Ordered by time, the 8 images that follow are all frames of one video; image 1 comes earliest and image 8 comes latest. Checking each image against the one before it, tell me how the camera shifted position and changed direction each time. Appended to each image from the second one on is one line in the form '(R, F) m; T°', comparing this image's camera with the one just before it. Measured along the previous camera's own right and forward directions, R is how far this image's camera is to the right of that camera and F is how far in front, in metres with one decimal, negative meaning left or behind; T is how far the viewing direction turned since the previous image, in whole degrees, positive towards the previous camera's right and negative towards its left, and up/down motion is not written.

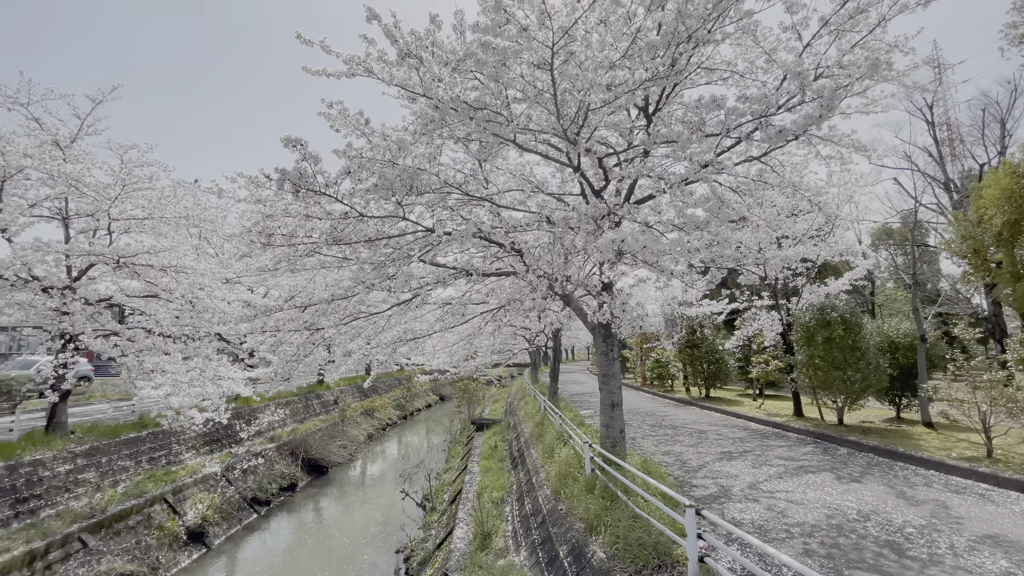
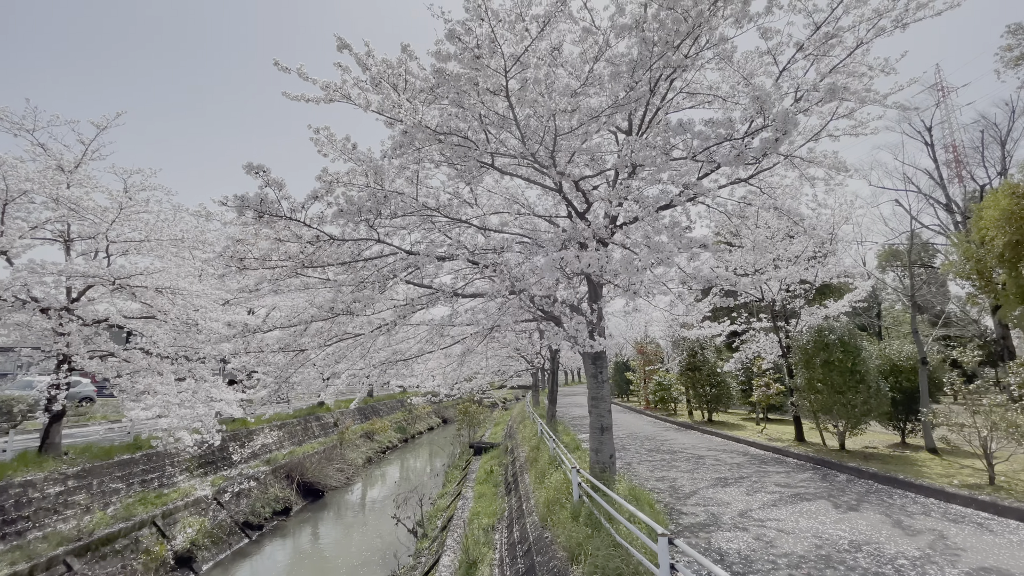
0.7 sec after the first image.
(+0.2, 0.0) m; -1°
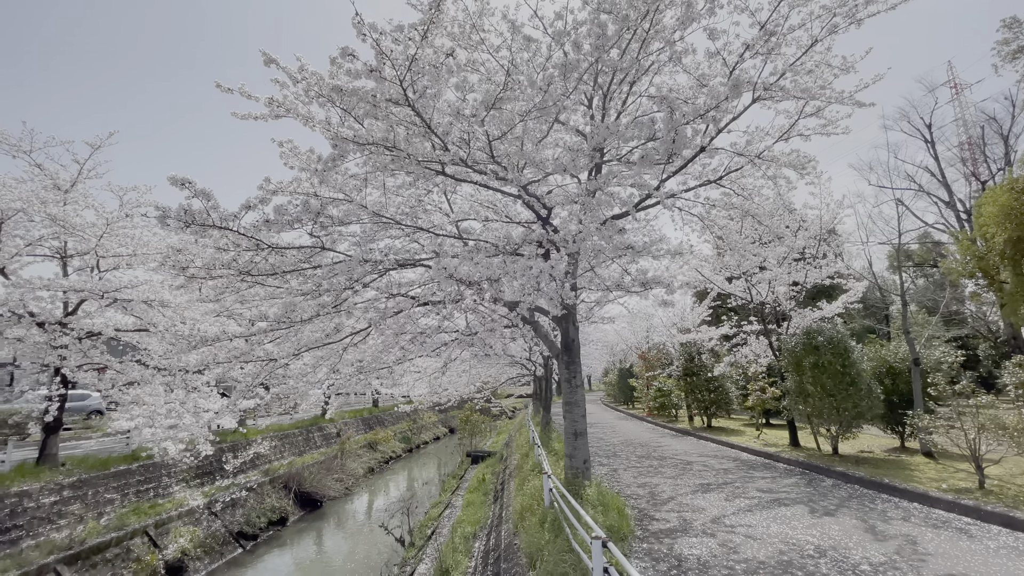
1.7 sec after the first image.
(+0.5, 0.0) m; -2°
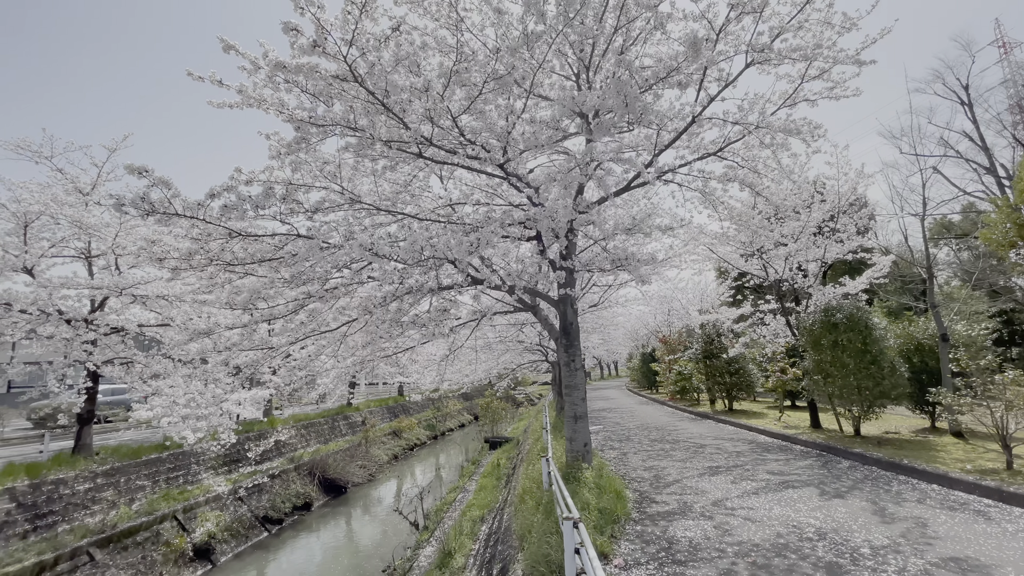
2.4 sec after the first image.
(+0.4, +0.1) m; -3°
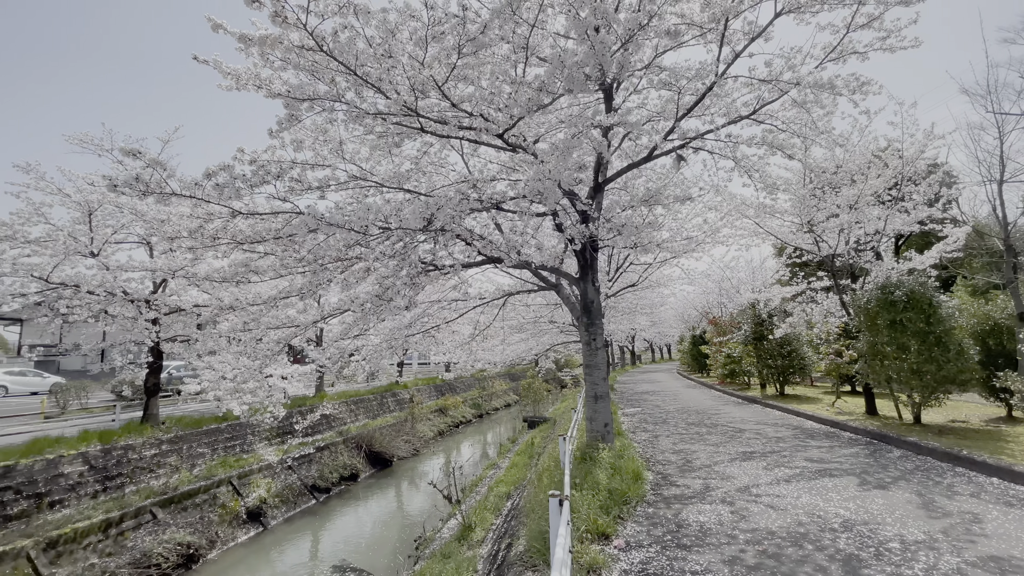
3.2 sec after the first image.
(+0.4, +0.1) m; -6°
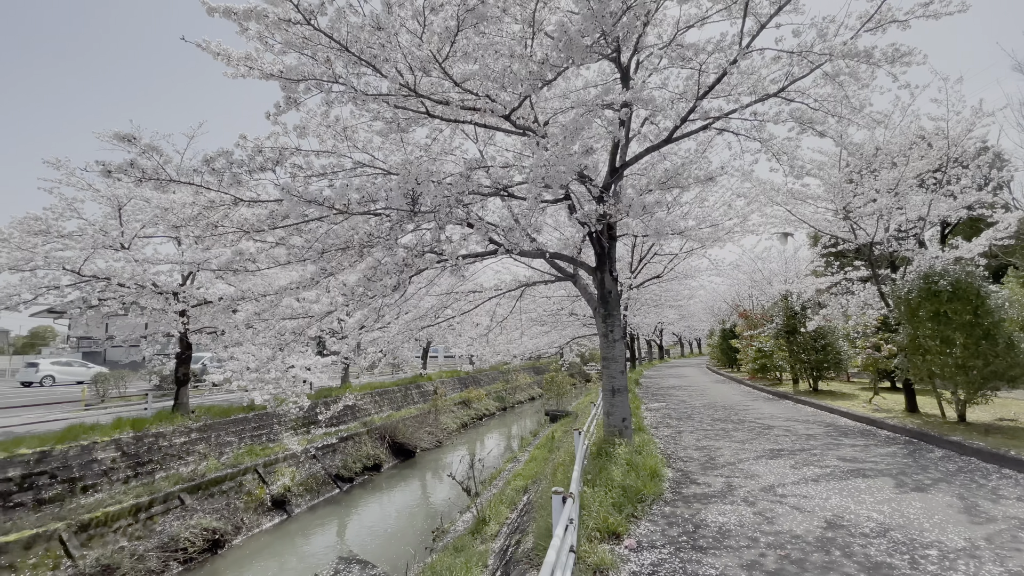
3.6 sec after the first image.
(+0.1, +0.1) m; -3°
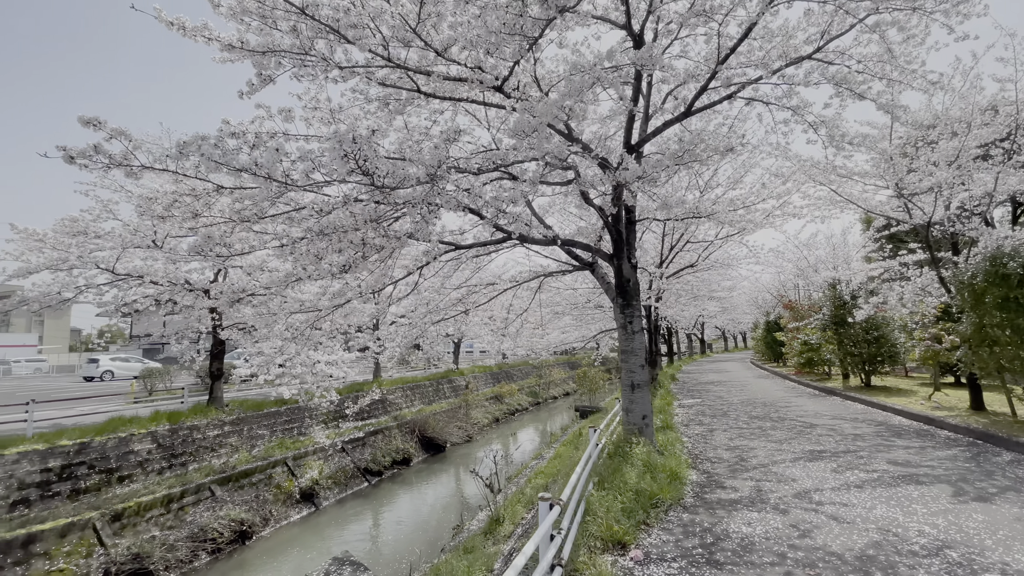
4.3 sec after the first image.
(+0.3, +0.3) m; -5°
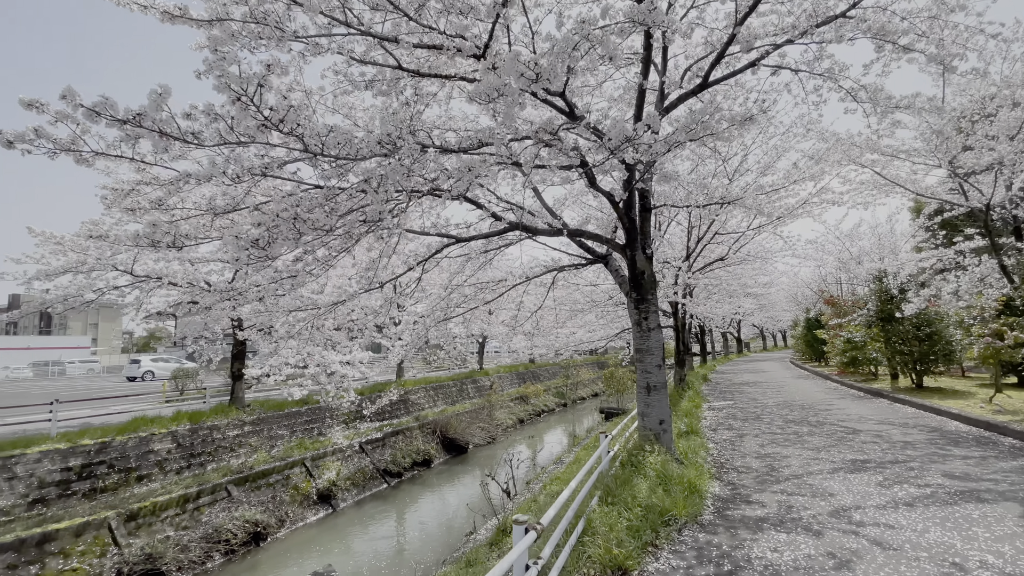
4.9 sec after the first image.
(+0.3, +0.3) m; -4°
